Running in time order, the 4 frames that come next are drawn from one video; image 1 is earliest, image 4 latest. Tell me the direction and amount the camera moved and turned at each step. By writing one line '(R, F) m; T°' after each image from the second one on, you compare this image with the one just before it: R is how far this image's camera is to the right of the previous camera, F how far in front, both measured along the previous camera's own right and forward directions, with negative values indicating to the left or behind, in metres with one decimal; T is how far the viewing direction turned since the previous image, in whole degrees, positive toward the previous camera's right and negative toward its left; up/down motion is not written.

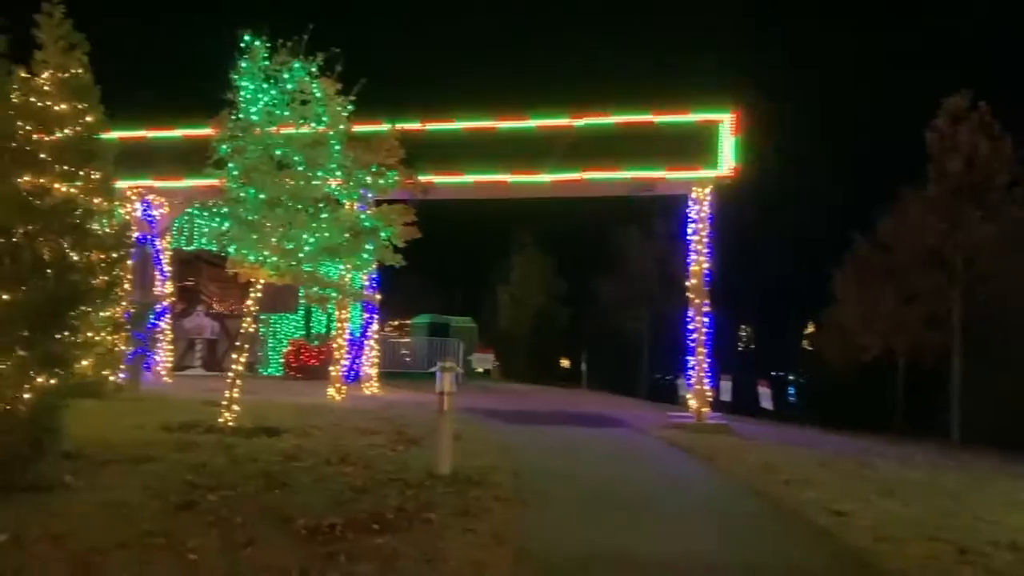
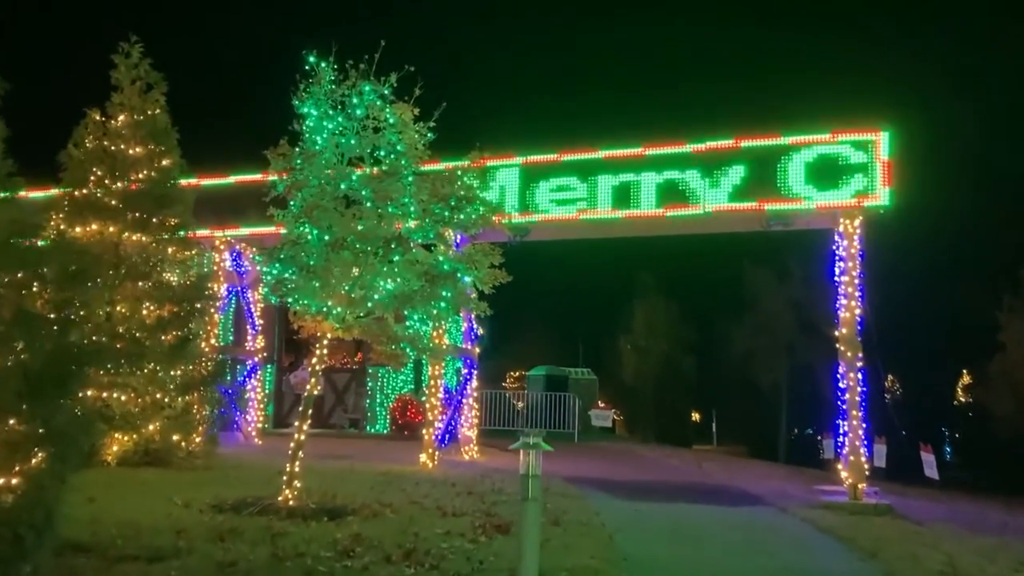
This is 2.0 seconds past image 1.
(+0.2, +1.9) m; -8°
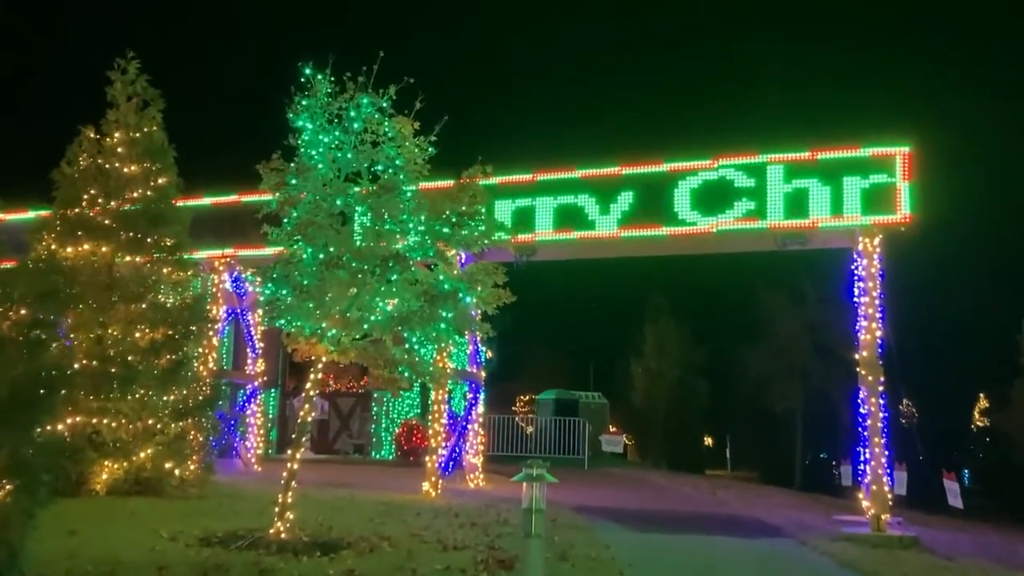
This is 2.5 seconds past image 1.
(+0.1, +0.5) m; -1°
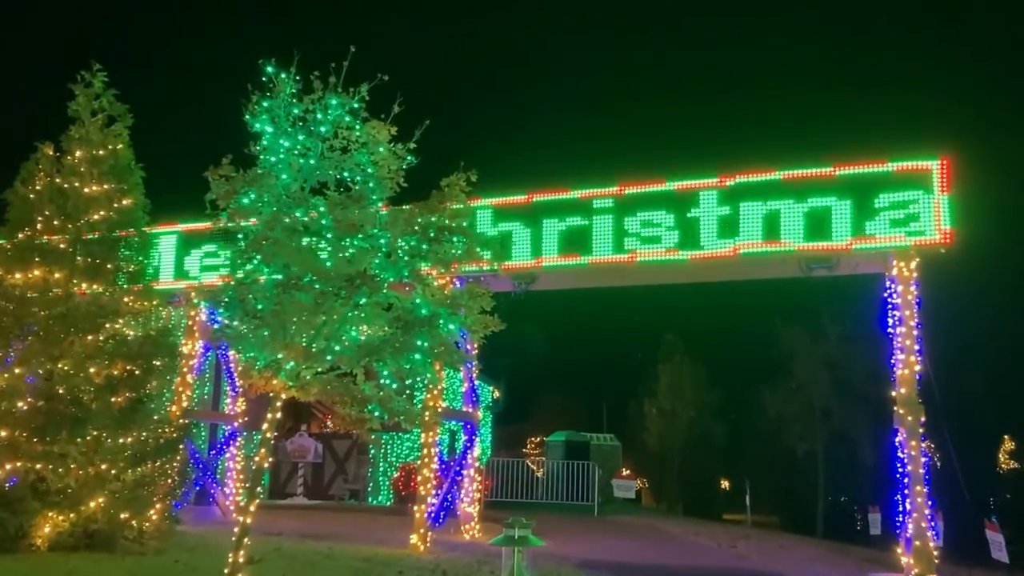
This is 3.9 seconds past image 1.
(+0.2, +1.3) m; -1°
